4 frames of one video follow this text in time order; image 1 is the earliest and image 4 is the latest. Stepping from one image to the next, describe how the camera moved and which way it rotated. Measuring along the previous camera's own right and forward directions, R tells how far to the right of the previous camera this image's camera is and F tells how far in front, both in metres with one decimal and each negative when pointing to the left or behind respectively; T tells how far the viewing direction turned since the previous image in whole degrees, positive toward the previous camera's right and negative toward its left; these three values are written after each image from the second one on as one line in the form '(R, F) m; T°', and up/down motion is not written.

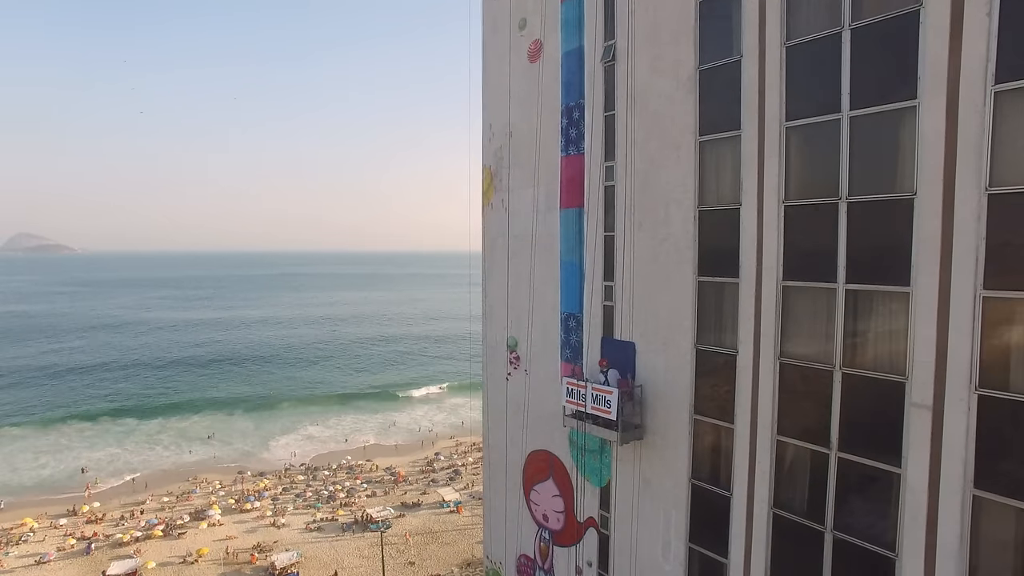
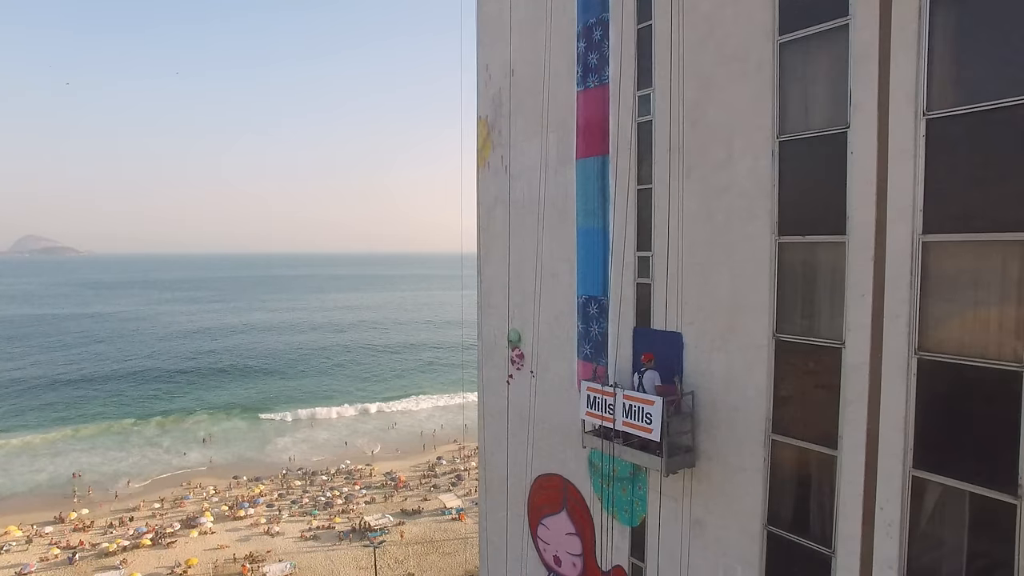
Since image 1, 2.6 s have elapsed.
(0.0, +3.0) m; 0°
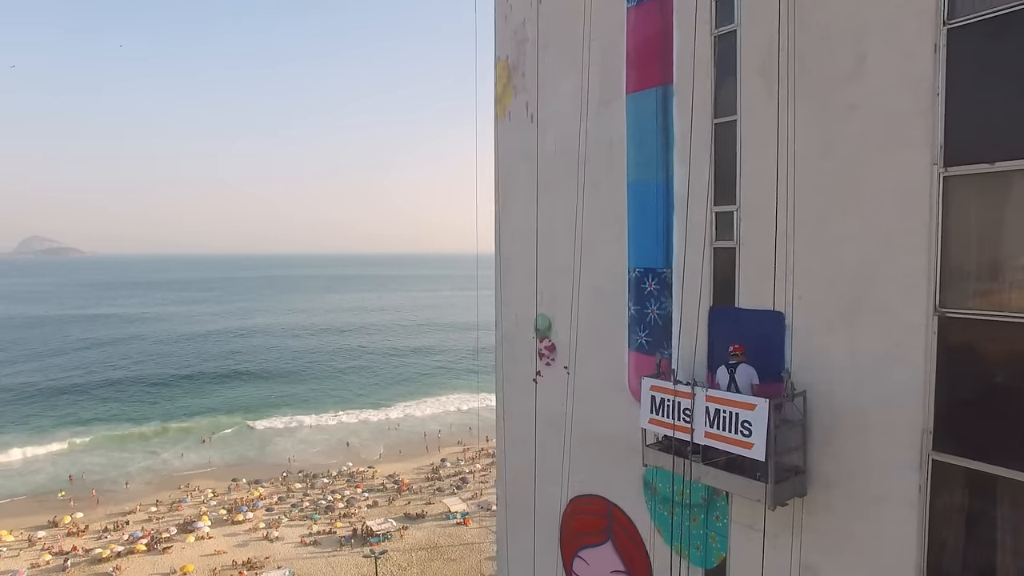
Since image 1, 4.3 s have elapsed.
(-0.3, +2.2) m; 0°
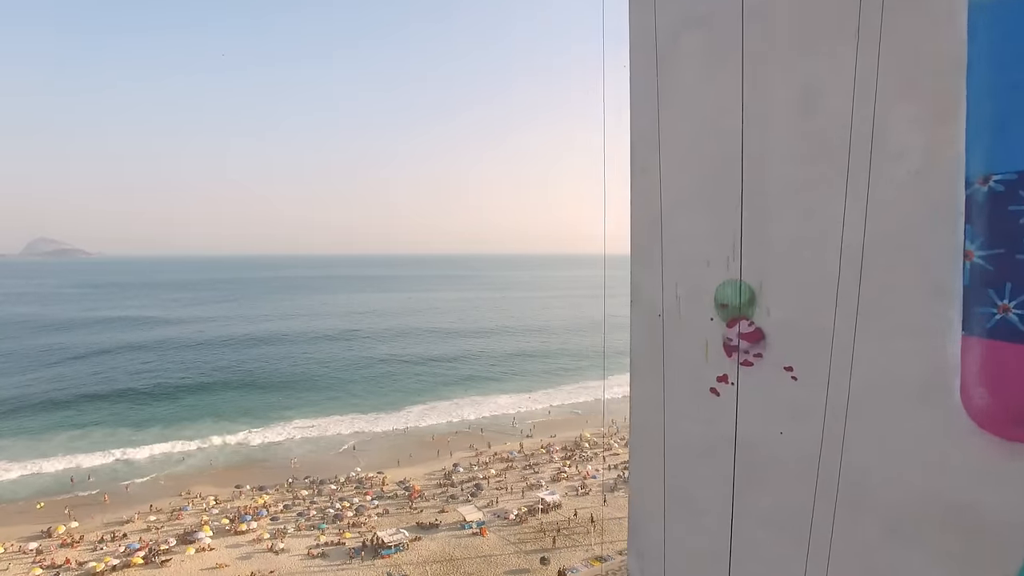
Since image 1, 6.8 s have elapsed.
(-1.3, +3.8) m; 0°
